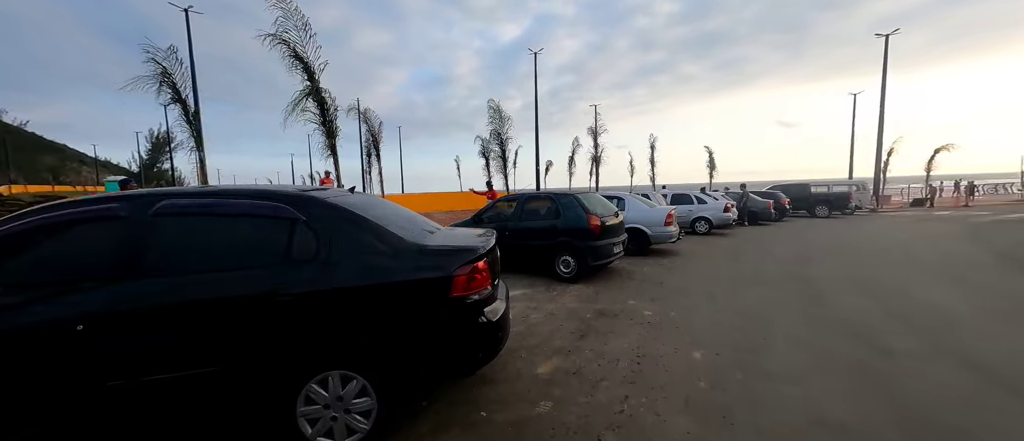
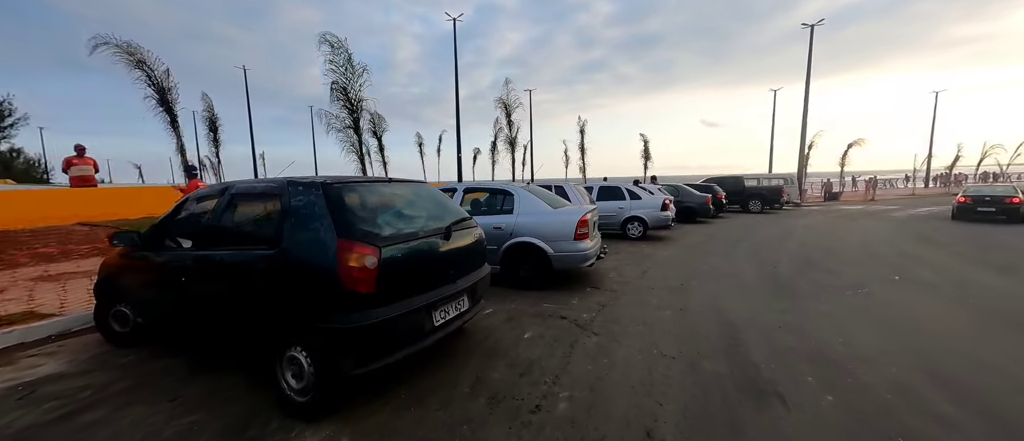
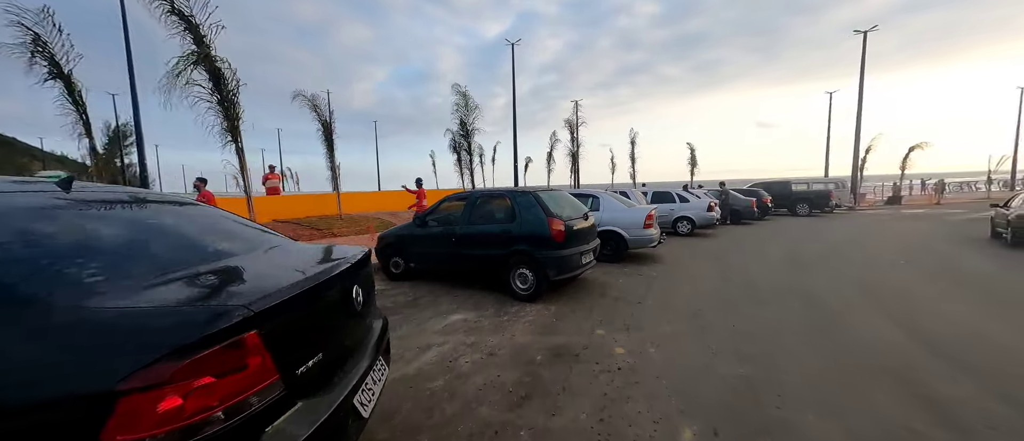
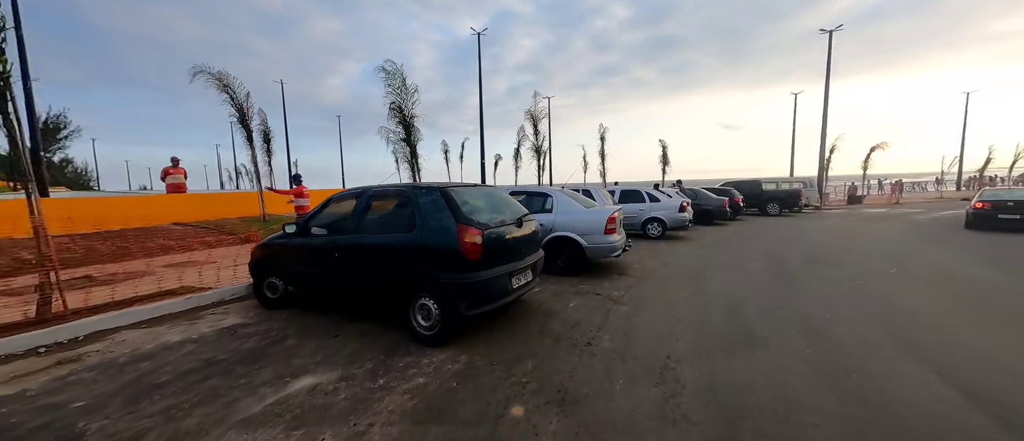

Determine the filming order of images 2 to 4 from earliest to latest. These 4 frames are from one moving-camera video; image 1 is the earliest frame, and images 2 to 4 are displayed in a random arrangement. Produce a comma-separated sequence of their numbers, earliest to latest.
3, 4, 2
